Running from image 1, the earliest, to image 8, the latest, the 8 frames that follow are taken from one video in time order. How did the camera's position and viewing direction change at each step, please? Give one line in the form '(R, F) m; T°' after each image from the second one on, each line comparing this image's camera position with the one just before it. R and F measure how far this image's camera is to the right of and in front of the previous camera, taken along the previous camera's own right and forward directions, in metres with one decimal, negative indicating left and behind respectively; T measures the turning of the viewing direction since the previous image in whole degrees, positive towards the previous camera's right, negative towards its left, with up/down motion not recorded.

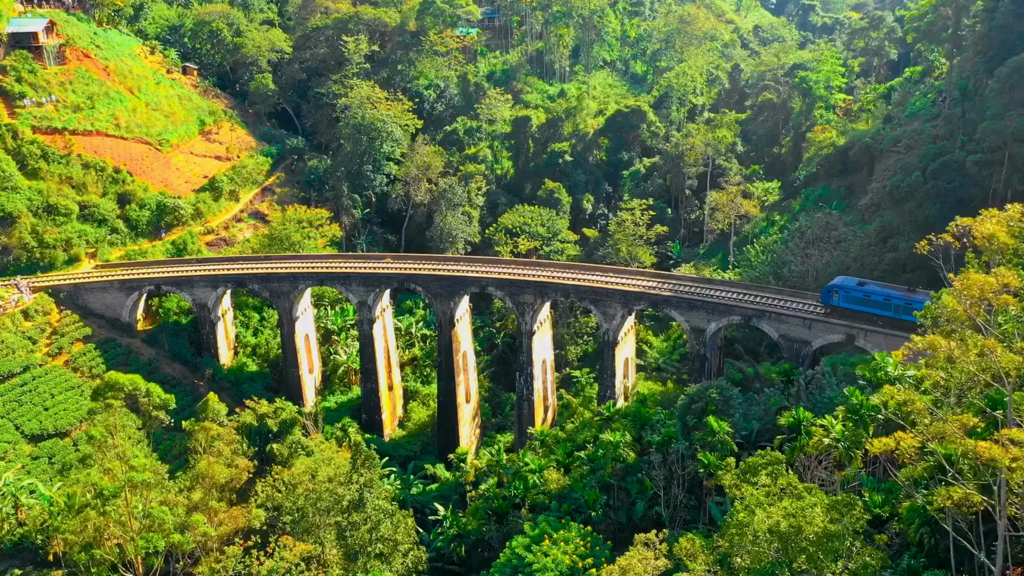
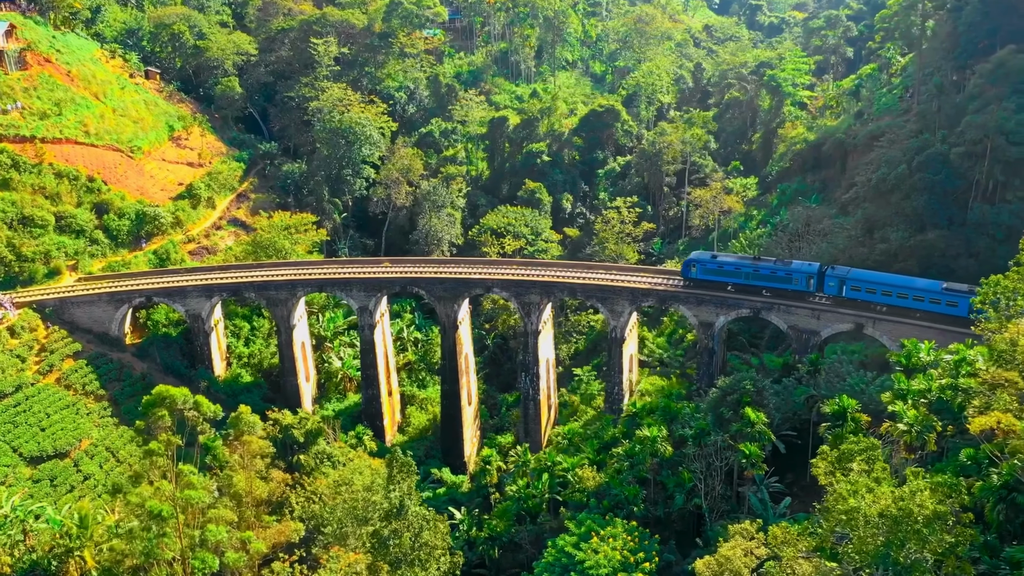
(-2.9, +0.1) m; +4°
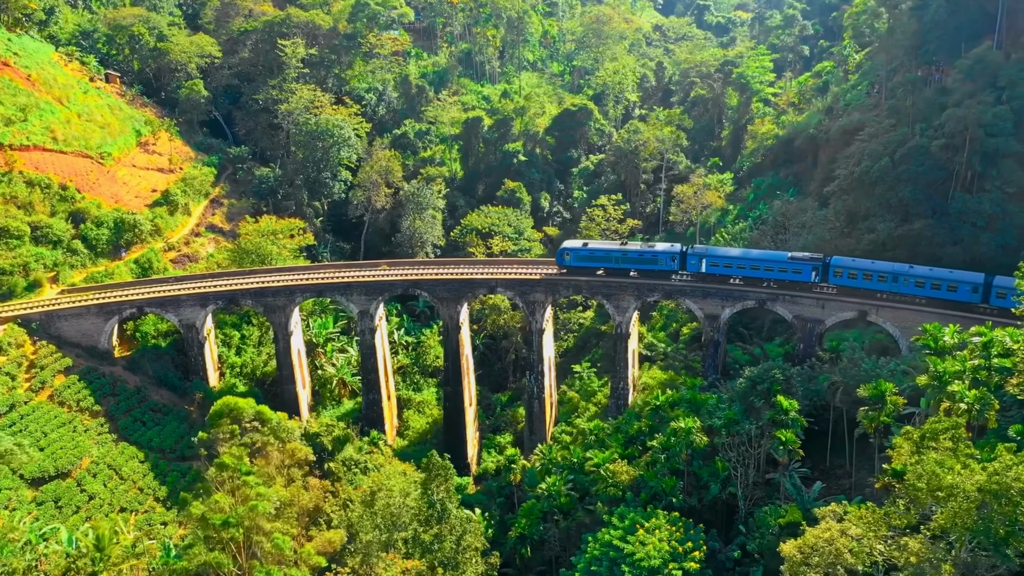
(-3.0, +0.1) m; +5°
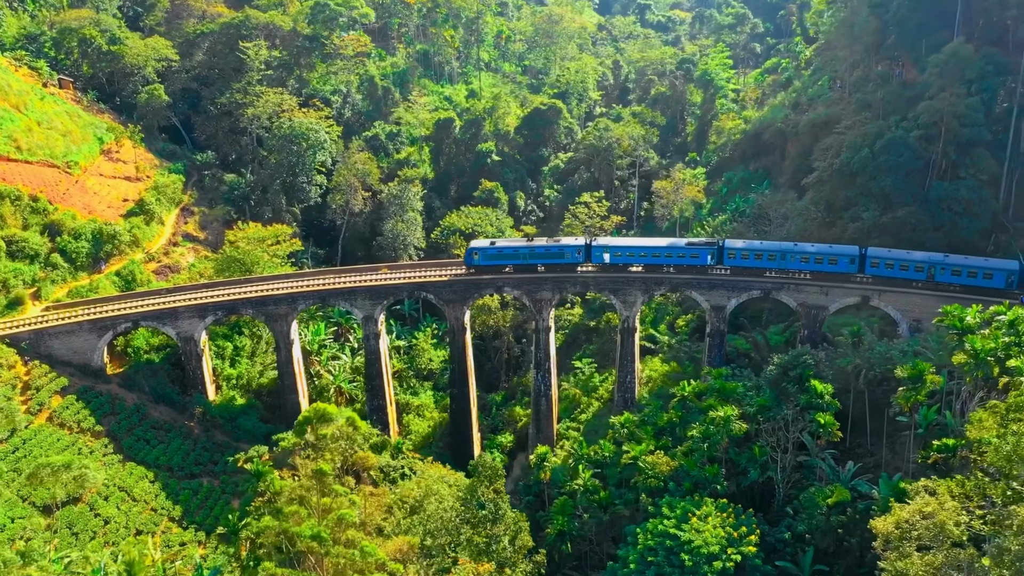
(-3.5, +0.1) m; +5°
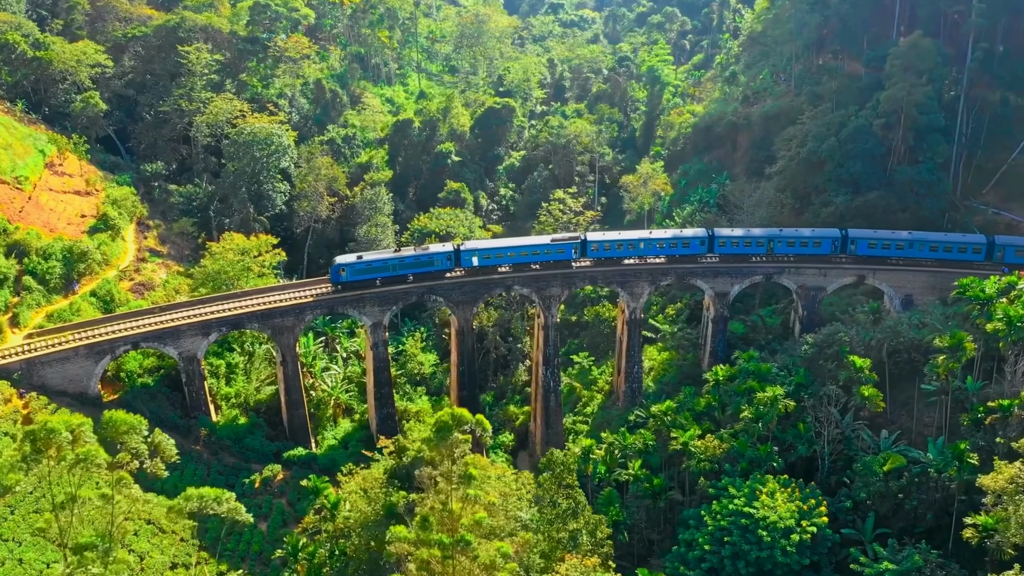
(-5.3, +0.3) m; +8°
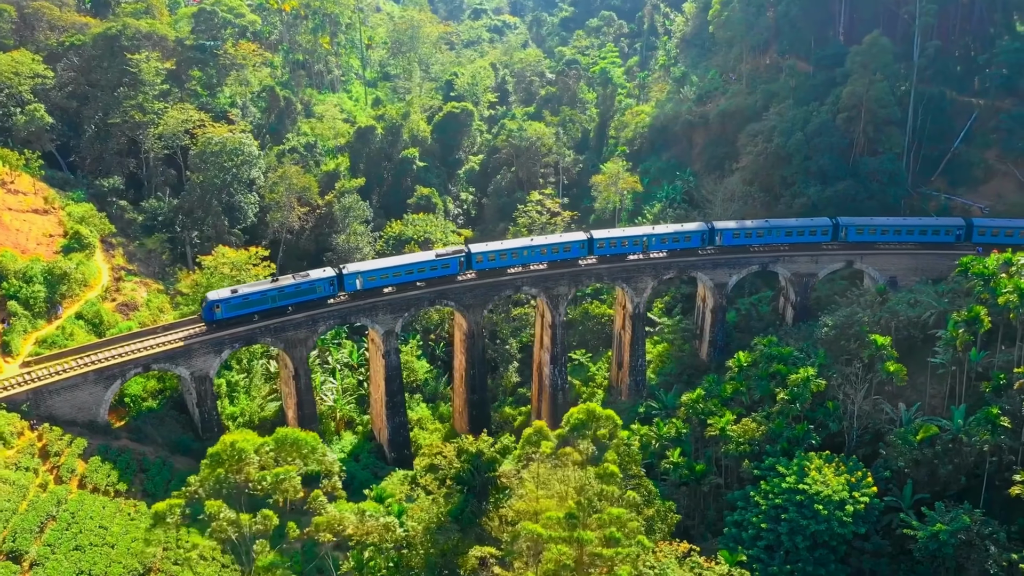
(-4.8, +0.1) m; +7°
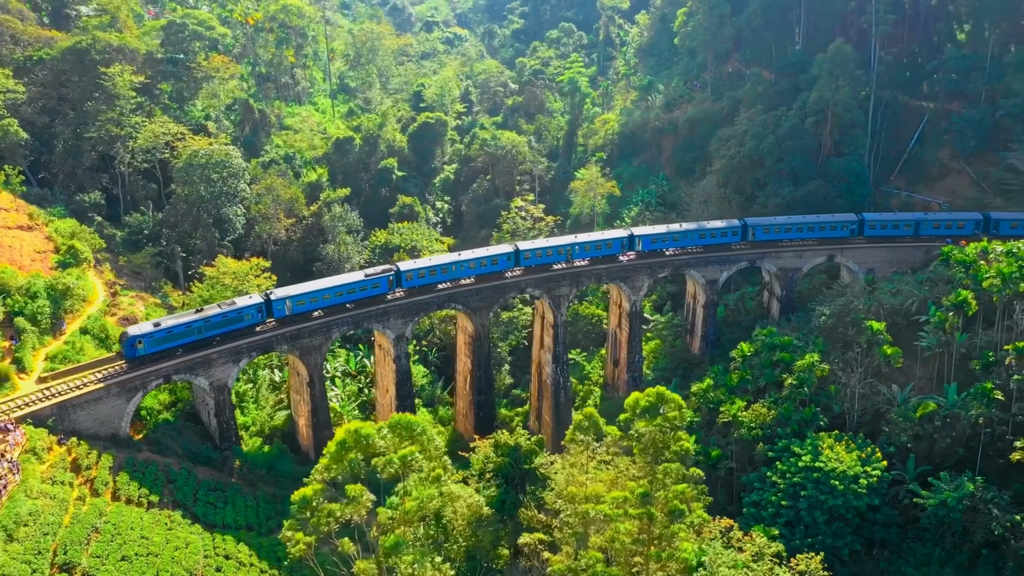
(-3.1, -0.9) m; +5°
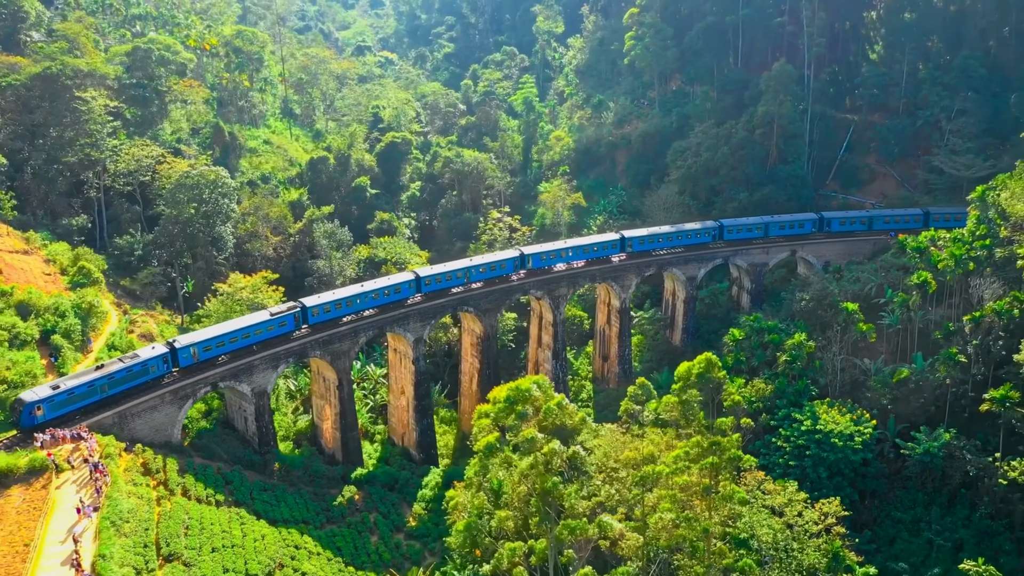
(-4.8, -2.4) m; +7°
